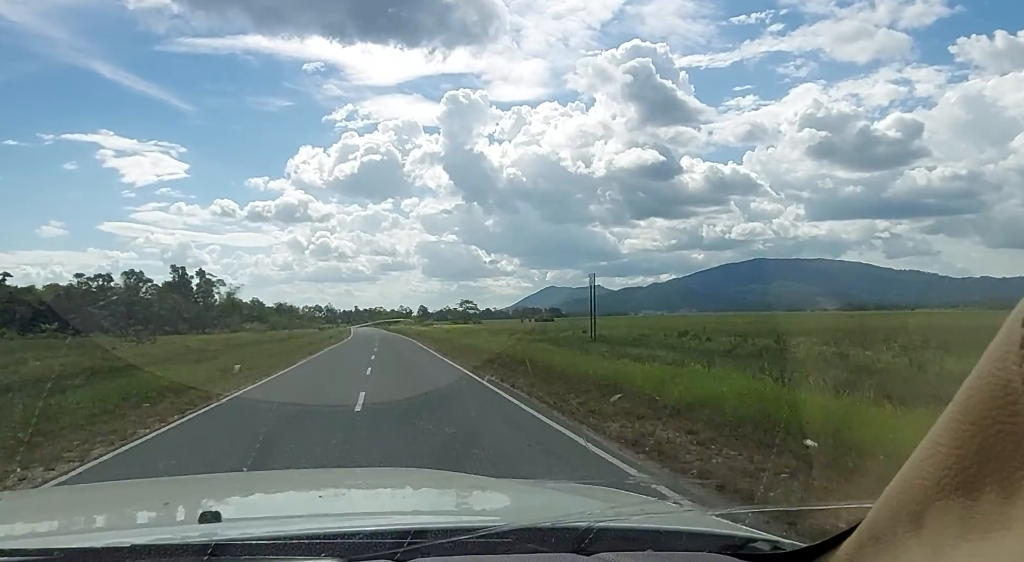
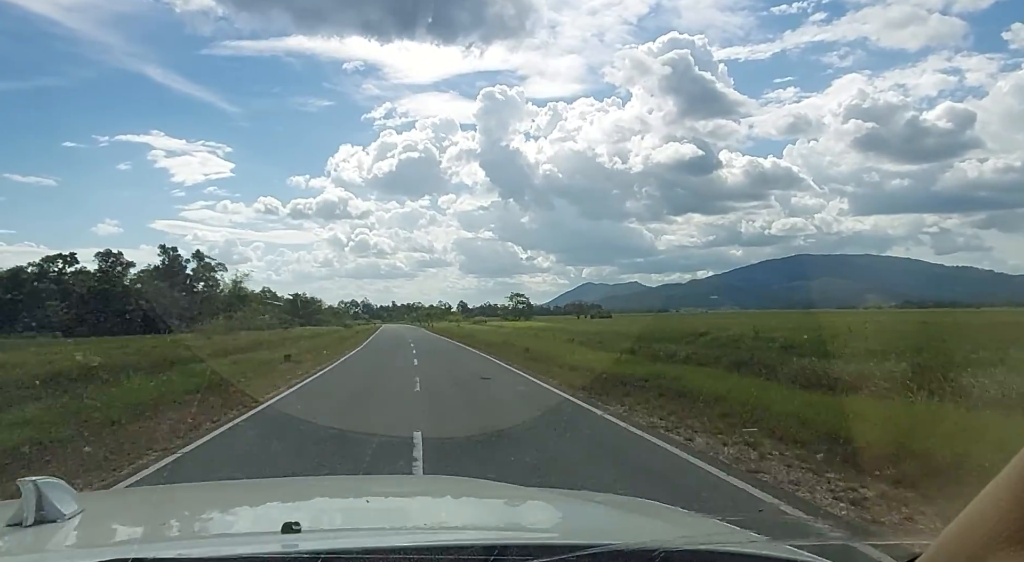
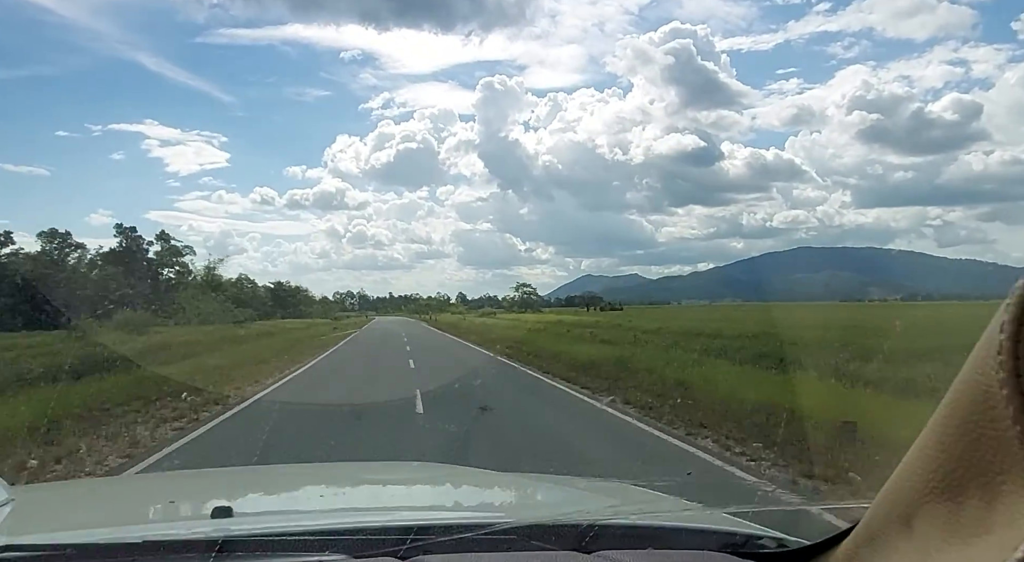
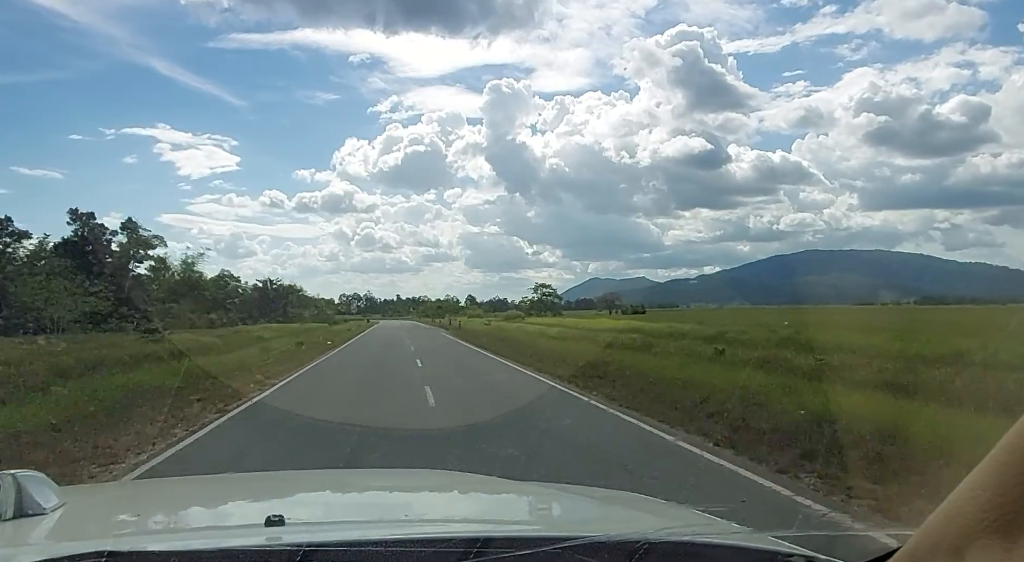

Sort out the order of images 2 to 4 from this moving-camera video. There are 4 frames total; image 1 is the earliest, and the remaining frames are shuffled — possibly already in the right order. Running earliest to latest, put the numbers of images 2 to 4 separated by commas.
2, 3, 4
